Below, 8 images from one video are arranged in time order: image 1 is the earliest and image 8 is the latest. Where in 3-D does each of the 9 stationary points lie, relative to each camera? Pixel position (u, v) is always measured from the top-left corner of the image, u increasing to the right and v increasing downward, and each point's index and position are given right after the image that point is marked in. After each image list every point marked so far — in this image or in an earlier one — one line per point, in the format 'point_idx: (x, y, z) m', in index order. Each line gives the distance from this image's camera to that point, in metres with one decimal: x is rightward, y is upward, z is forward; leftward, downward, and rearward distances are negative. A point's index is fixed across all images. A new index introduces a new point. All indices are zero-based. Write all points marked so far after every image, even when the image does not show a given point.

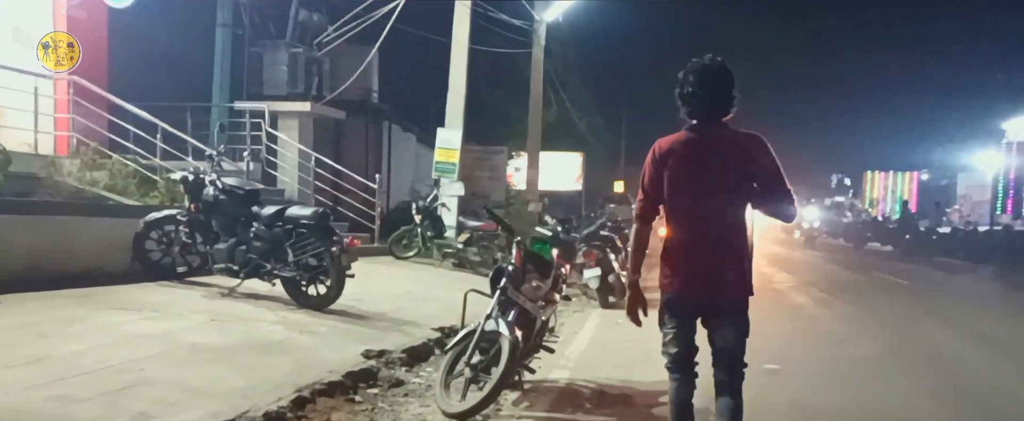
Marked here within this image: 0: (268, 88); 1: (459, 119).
0: (-4.5, +2.3, +17.6) m
1: (-0.8, +1.5, +15.5) m
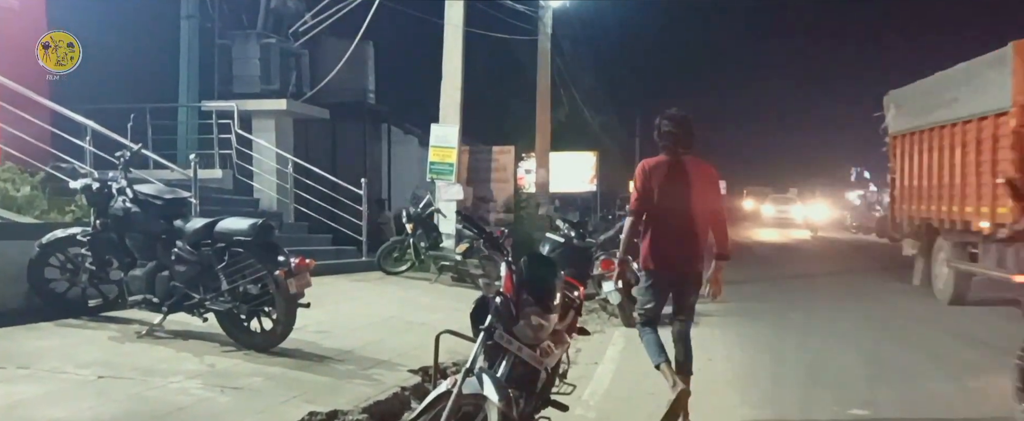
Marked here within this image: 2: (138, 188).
0: (-4.4, +2.0, +15.6) m
1: (-0.8, +1.4, +13.4) m
2: (-3.0, +0.2, +7.7) m
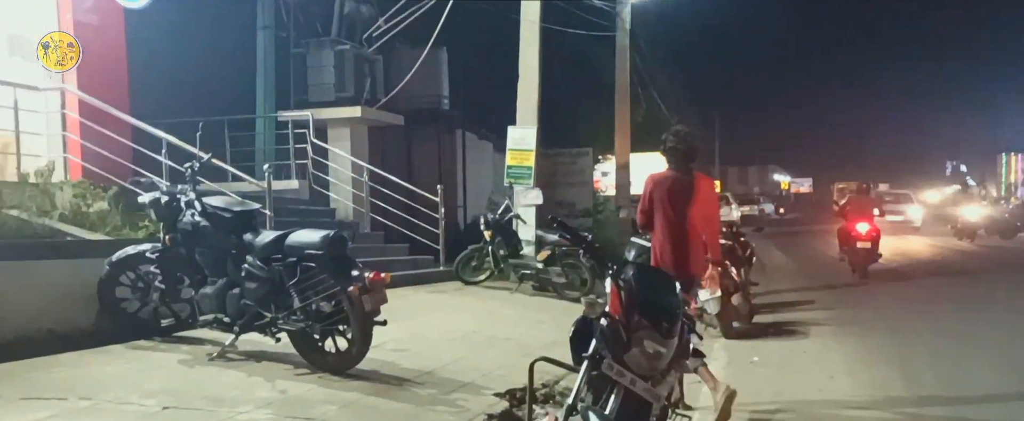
0: (-3.2, +1.9, +15.4) m
1: (+0.3, +1.3, +12.8) m
2: (-2.3, +0.1, +7.3) m
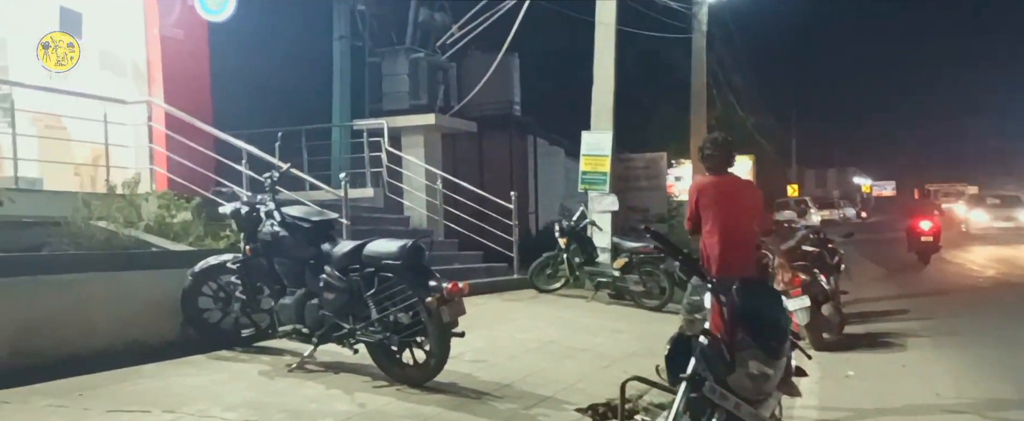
0: (-2.0, +1.8, +15.4) m
1: (+1.3, +1.2, +12.6) m
2: (-1.7, 0.0, +7.3) m
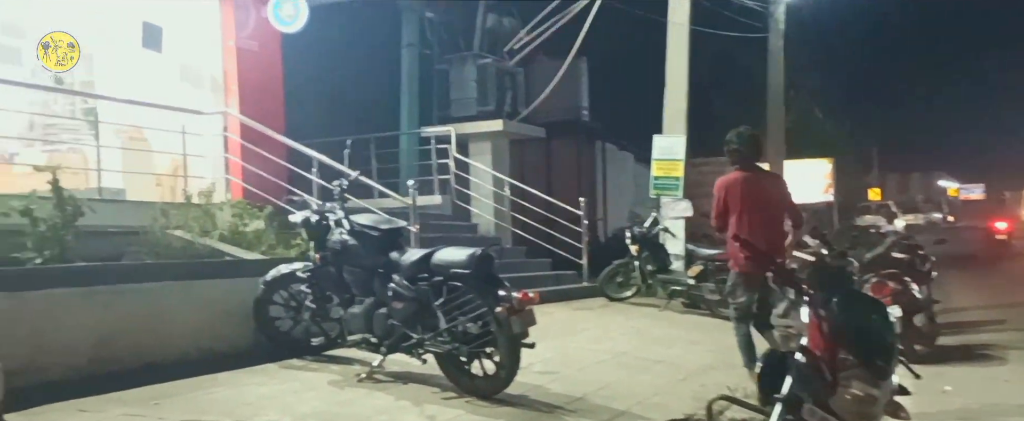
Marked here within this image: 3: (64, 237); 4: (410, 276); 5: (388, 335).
0: (-0.9, +1.6, +15.3) m
1: (+2.2, +1.2, +12.3) m
2: (-1.2, -0.1, +7.3) m
3: (-3.2, -0.2, +7.0) m
4: (-0.7, -0.5, +6.8) m
5: (-0.9, -0.9, +6.9) m
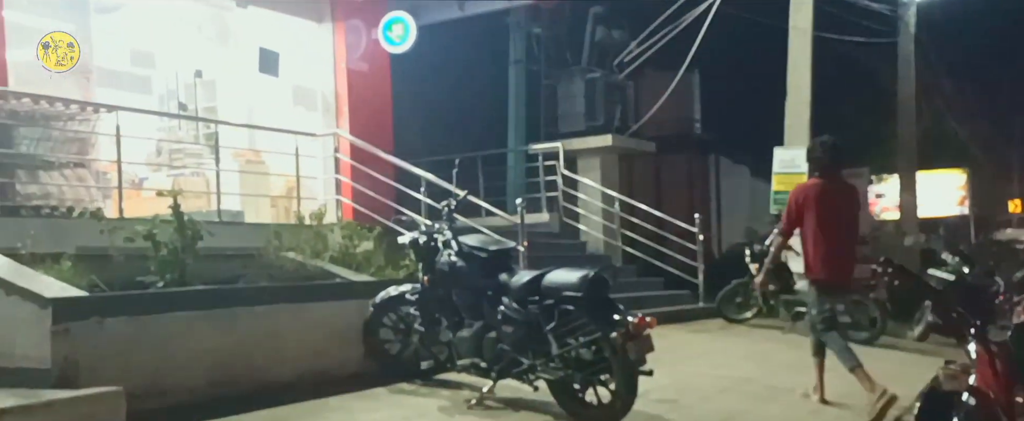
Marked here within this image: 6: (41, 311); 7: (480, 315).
0: (+0.8, +1.4, +15.1) m
1: (+3.5, +1.0, +11.7) m
2: (-0.4, -0.2, +7.0) m
3: (-2.4, -0.4, +7.0) m
4: (+0.1, -0.6, +6.5) m
5: (-0.1, -1.0, +6.6) m
6: (-2.8, -0.6, +5.7) m
7: (-0.2, -0.8, +6.9) m
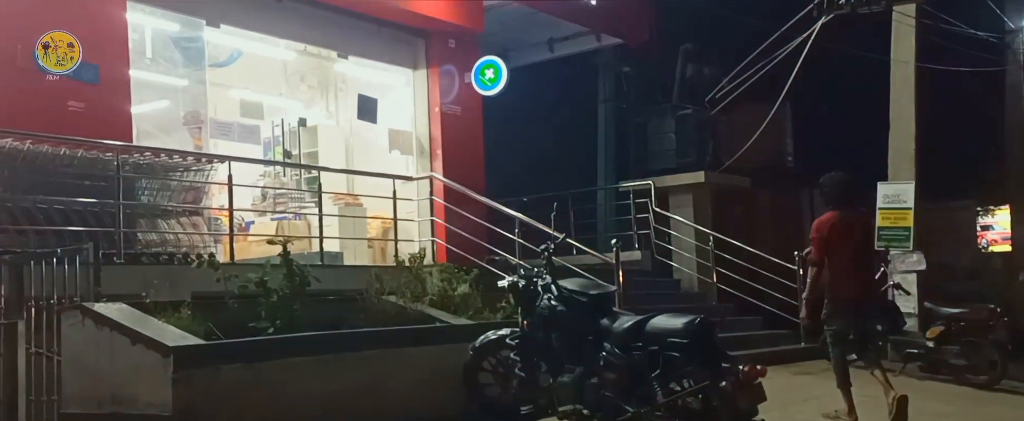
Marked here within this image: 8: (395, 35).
0: (+2.2, +0.8, +15.0) m
1: (+4.7, +0.5, +11.4) m
2: (+0.4, -0.5, +7.1) m
3: (-1.6, -0.7, +7.1) m
4: (+0.7, -0.9, +6.5) m
5: (+0.6, -1.4, +6.6) m
6: (-2.2, -0.9, +5.9) m
7: (+0.5, -1.1, +6.9) m
8: (-1.5, +2.2, +11.9) m
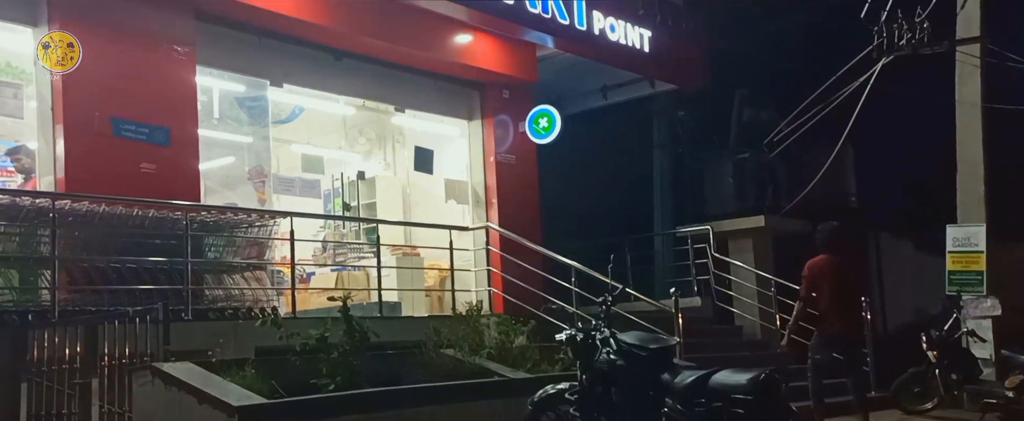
0: (+3.1, 0.0, +14.9) m
1: (+5.3, 0.0, +11.2) m
2: (+0.8, -0.9, +7.0) m
3: (-1.2, -1.1, +7.2) m
4: (+1.1, -1.3, +6.4) m
5: (+1.0, -1.7, +6.5) m
6: (-1.8, -1.3, +6.0) m
7: (+0.9, -1.5, +6.8) m
8: (-0.8, +1.6, +12.1) m
